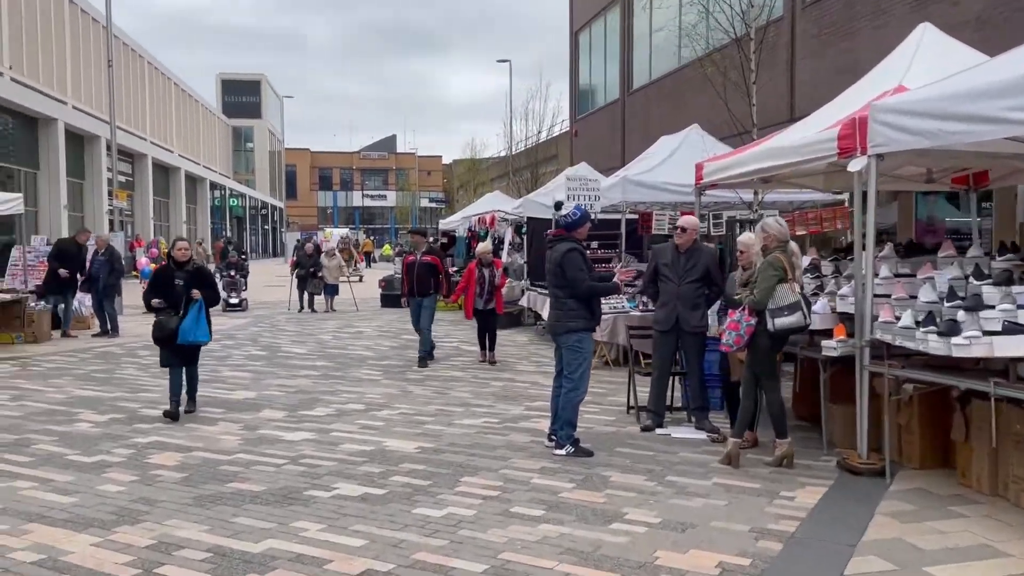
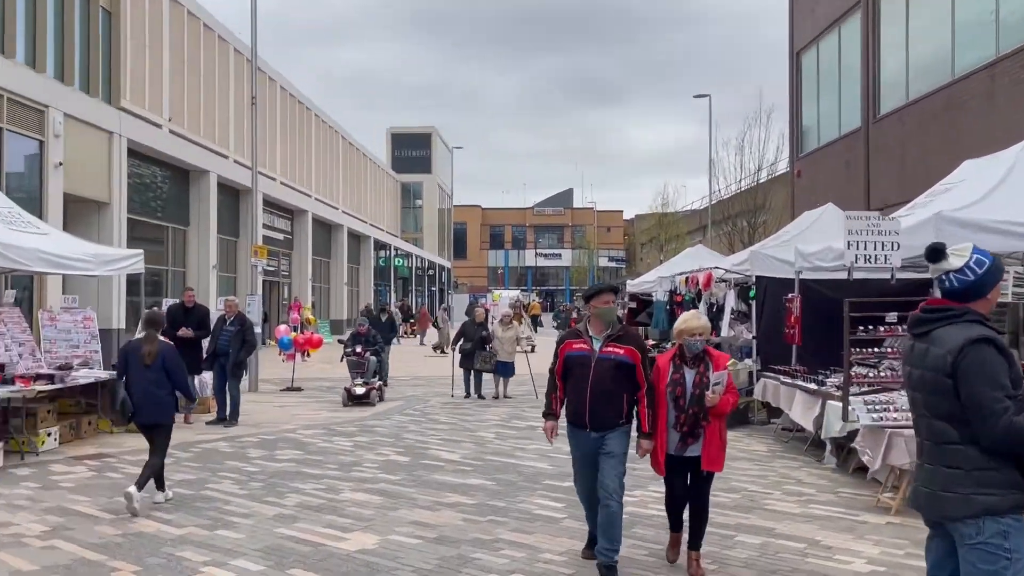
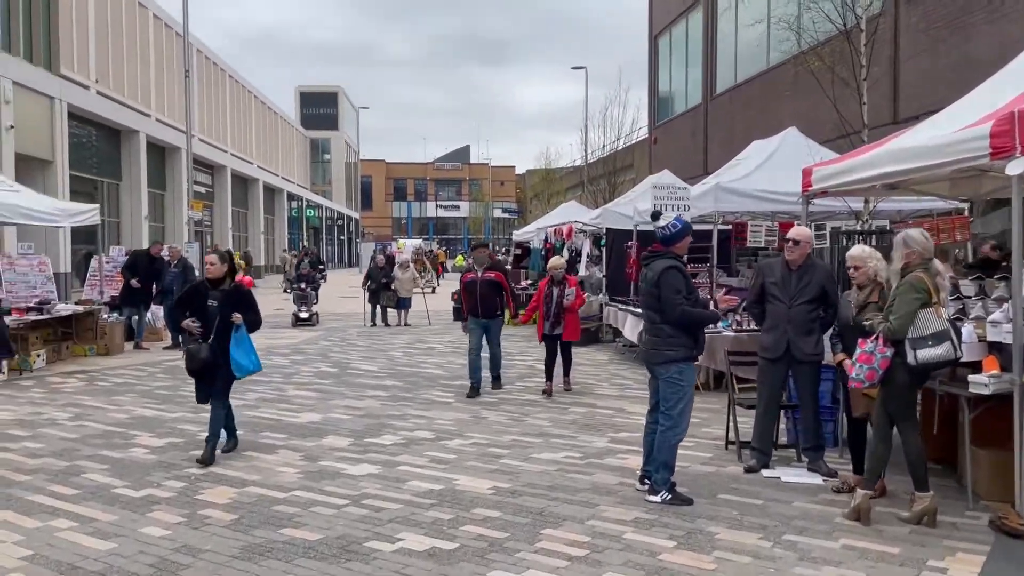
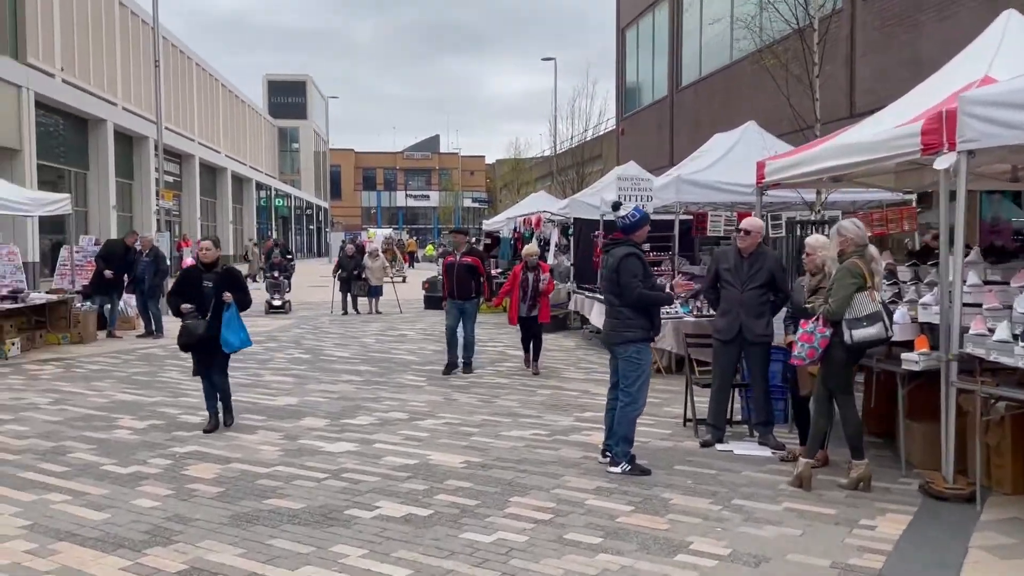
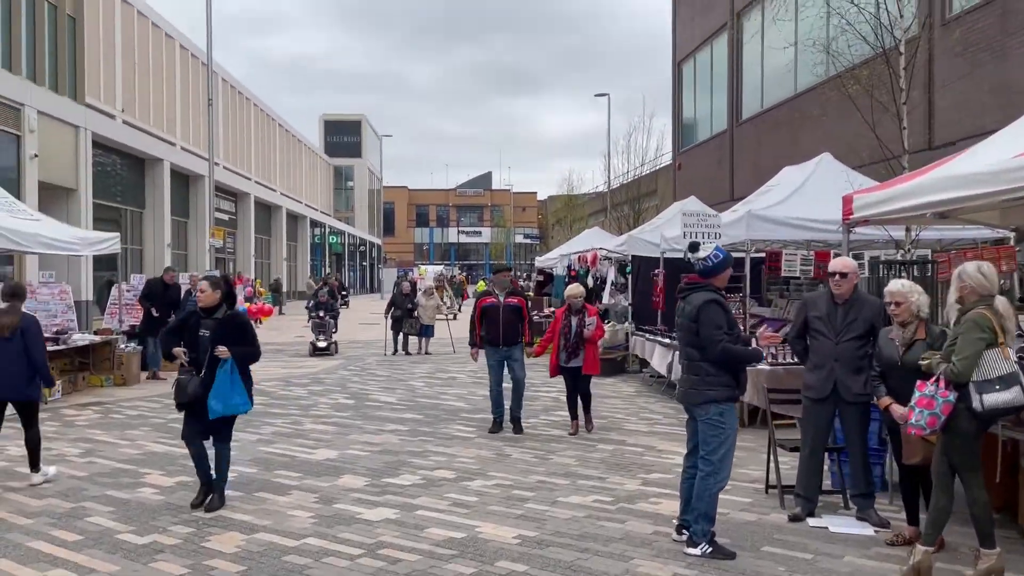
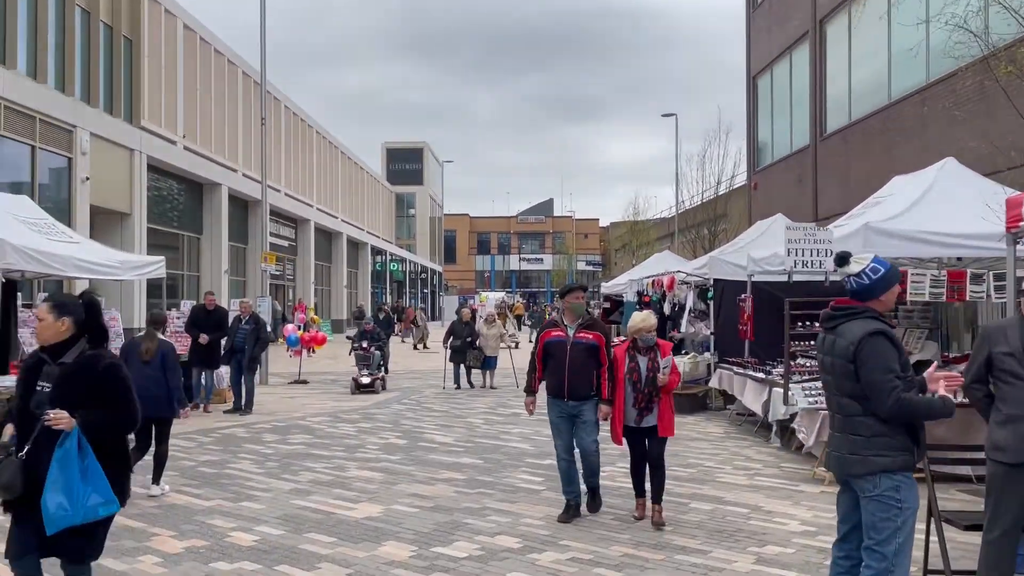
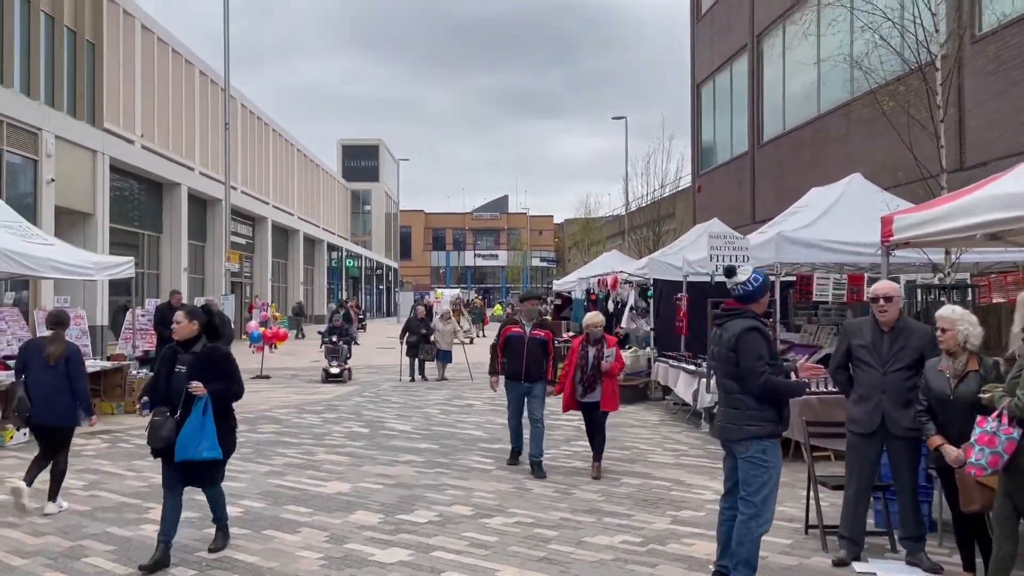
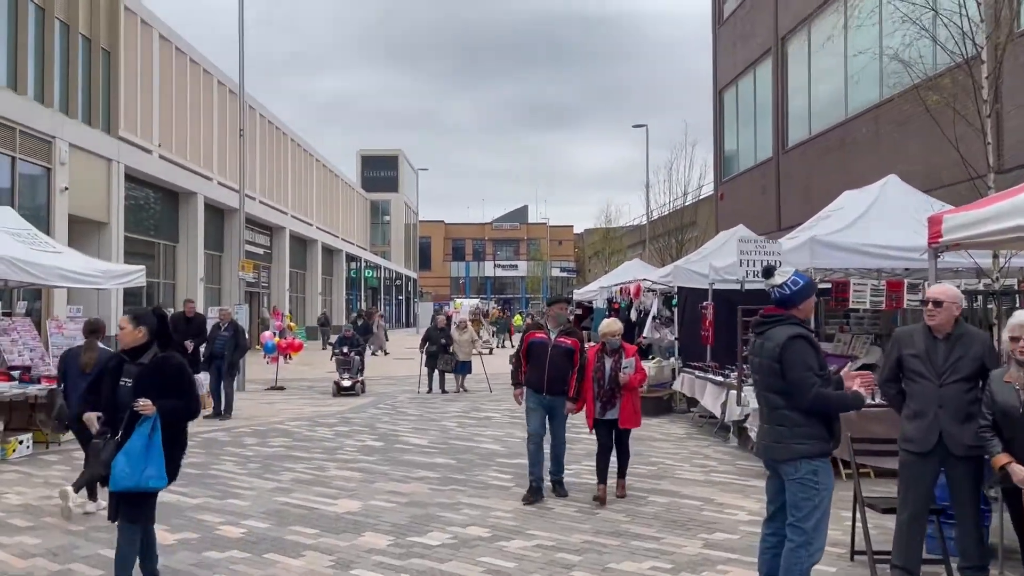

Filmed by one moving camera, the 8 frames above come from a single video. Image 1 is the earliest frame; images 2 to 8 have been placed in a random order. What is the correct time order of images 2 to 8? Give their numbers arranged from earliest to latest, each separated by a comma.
4, 3, 5, 7, 8, 6, 2
